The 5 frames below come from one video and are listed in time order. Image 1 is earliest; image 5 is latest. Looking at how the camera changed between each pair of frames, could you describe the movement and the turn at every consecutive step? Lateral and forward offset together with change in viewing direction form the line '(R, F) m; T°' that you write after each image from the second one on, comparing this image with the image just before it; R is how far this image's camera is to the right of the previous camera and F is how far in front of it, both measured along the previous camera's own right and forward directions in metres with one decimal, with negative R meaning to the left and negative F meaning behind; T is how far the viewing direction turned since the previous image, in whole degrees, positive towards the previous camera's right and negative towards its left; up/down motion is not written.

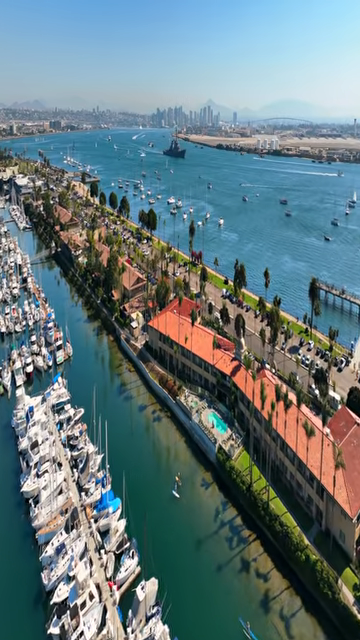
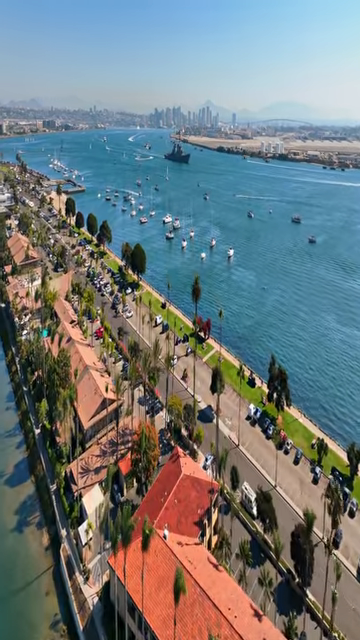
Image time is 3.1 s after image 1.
(-0.1, +30.2) m; 0°
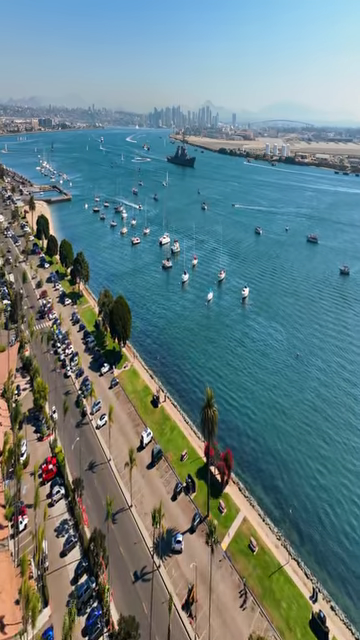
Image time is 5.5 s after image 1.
(-0.3, +23.9) m; 0°
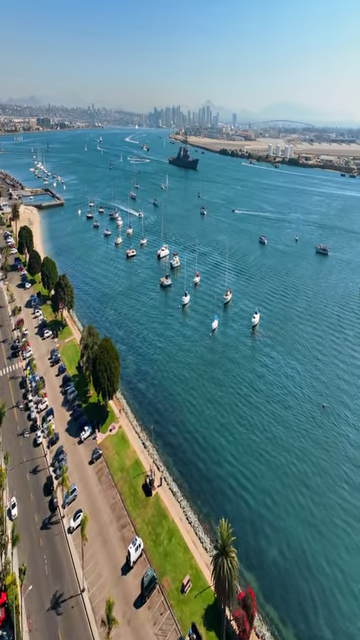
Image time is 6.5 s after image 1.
(-0.1, +10.6) m; 0°
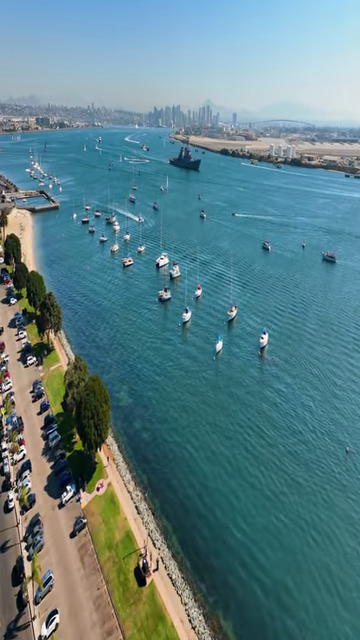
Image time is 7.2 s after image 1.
(-0.1, +6.7) m; 0°
